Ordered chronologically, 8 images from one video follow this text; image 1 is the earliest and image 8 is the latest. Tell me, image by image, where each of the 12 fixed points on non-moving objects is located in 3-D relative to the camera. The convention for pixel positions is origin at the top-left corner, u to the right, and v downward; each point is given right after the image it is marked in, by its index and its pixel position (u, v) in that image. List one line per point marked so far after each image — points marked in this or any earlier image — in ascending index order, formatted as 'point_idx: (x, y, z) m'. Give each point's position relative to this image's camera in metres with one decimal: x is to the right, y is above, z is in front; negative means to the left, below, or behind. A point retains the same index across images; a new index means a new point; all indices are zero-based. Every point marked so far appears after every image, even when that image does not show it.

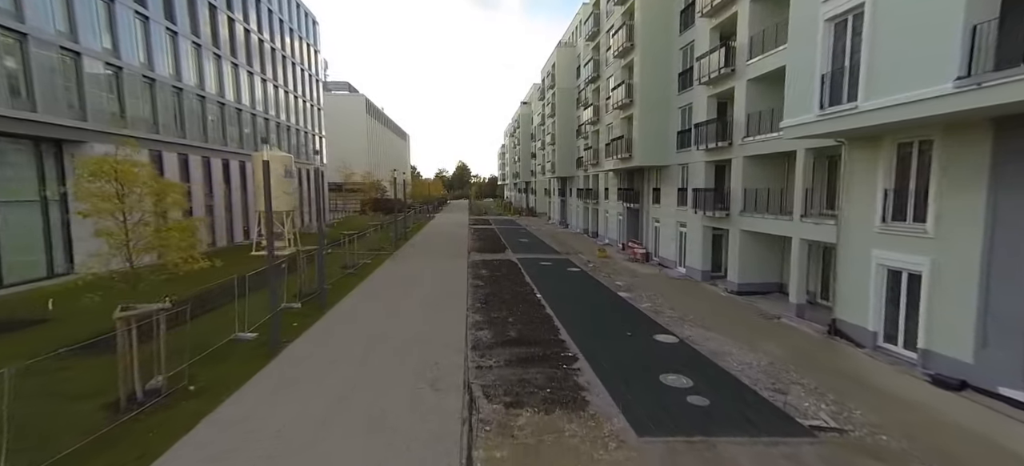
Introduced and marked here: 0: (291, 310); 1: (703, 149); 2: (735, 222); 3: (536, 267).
0: (-6.1, -2.1, +11.6) m
1: (+7.0, +3.0, +15.5) m
2: (+7.3, +0.4, +13.8) m
3: (+1.1, -1.6, +19.0) m
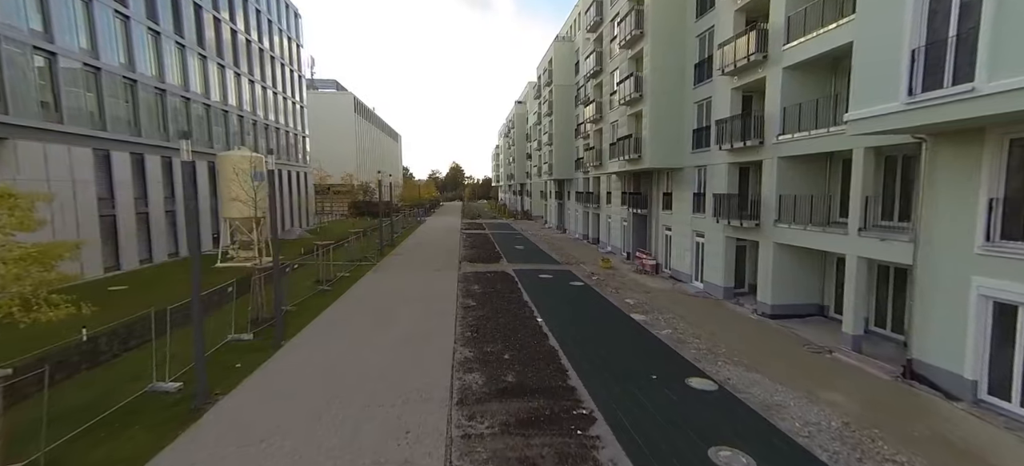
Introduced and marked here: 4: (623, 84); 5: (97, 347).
0: (-6.1, -2.5, +9.5) m
1: (+6.9, +2.7, +13.6) m
2: (+7.2, 0.0, +11.9) m
3: (+0.9, -2.0, +17.0) m
4: (+4.9, +6.5, +18.5) m
5: (-7.9, -2.2, +8.1) m
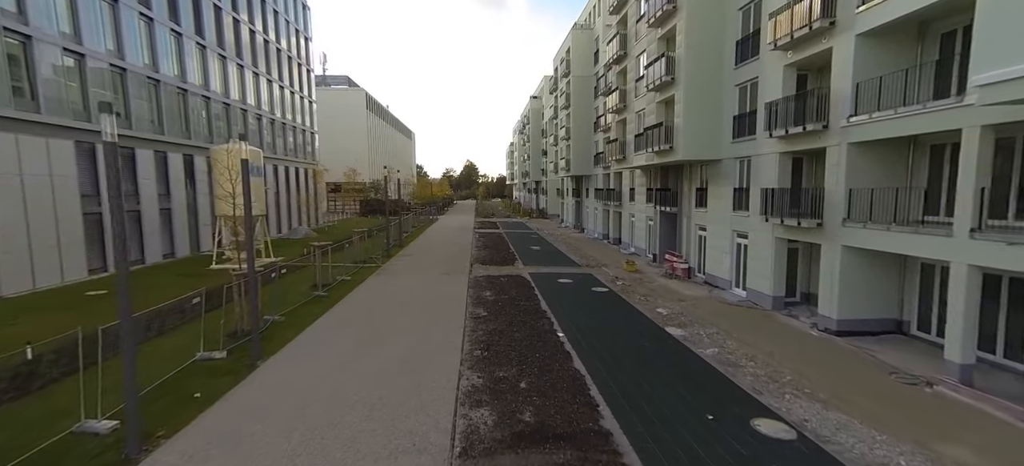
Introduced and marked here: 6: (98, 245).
0: (-5.8, -2.5, +8.0) m
1: (+7.3, +2.7, +11.7) m
2: (+7.6, 0.0, +10.0) m
3: (+1.5, -2.0, +15.3) m
4: (+5.6, +6.5, +16.6) m
5: (-7.6, -2.2, +6.7) m
6: (-15.3, -0.4, +15.5) m
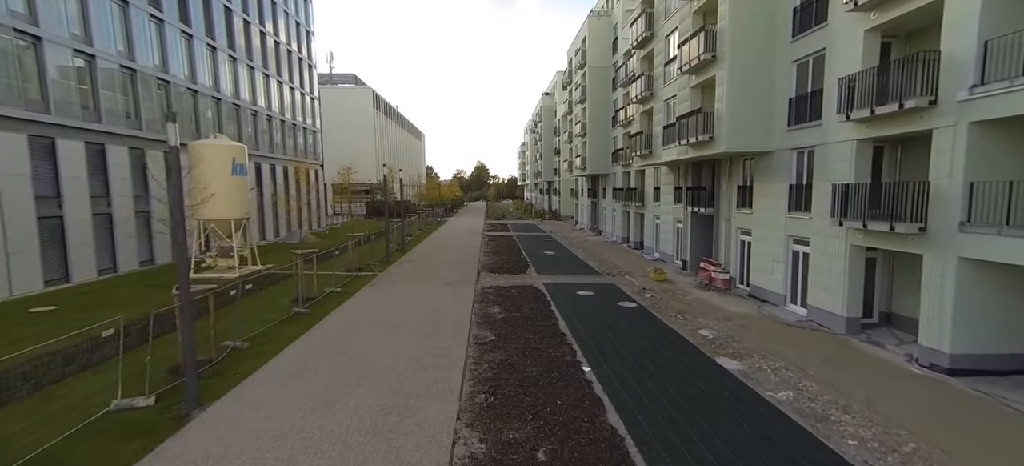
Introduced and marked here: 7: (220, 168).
0: (-5.6, -2.7, +6.1) m
1: (+7.6, +2.5, +9.4) m
2: (+7.8, -0.2, +7.7) m
3: (+1.9, -2.2, +13.1) m
4: (+6.0, +6.4, +14.4) m
5: (-7.5, -2.3, +4.8) m
6: (-14.9, -0.6, +13.8) m
7: (-10.7, +2.4, +15.5) m
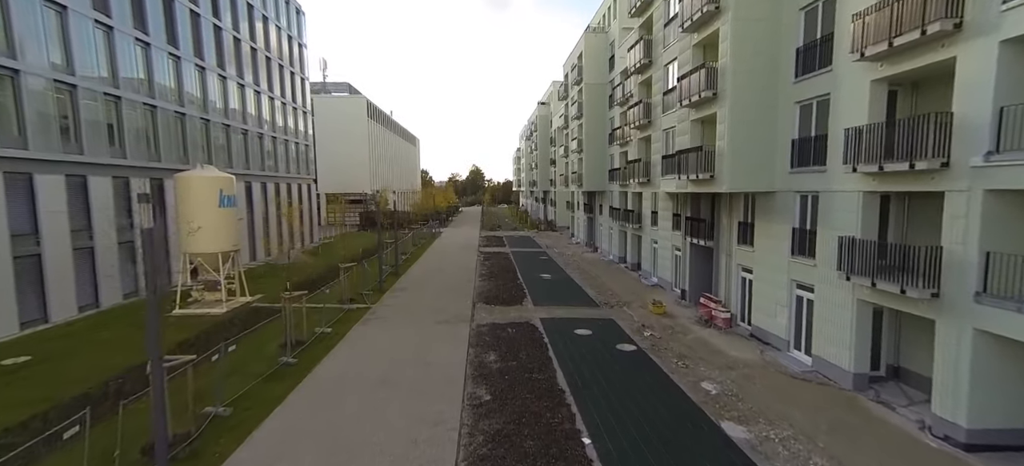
0: (-5.7, -3.9, +5.6) m
1: (+7.5, +1.3, +9.1) m
2: (+7.8, -1.4, +7.4) m
3: (+1.7, -3.4, +12.8) m
4: (+5.9, +5.1, +14.1) m
5: (-7.5, -3.5, +4.3) m
6: (-15.0, -1.8, +13.3) m
7: (-10.9, +1.1, +15.0) m
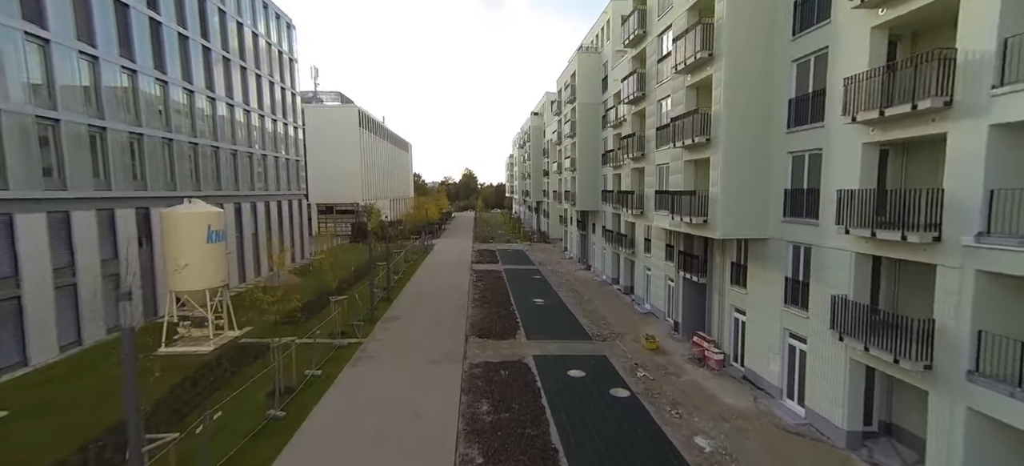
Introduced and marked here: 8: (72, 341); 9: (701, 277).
0: (-5.8, -5.1, +5.4) m
1: (+7.4, 0.0, +9.2) m
2: (+7.7, -2.7, +7.4) m
3: (+1.5, -4.7, +12.7) m
4: (+5.6, +3.8, +14.1) m
5: (-7.6, -4.8, +4.1) m
6: (-15.3, -3.1, +12.9) m
7: (-11.1, -0.2, +14.7) m
8: (-15.5, -3.8, +14.8) m
9: (+7.0, -1.7, +15.5) m
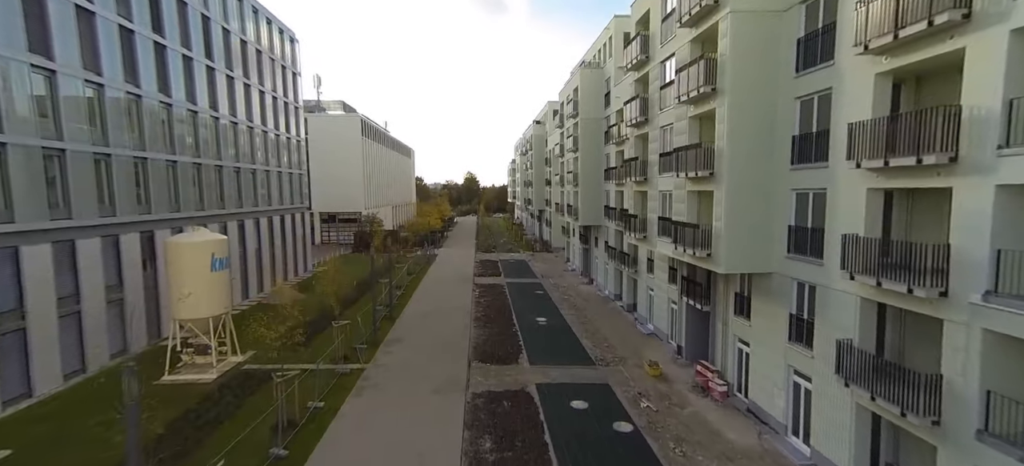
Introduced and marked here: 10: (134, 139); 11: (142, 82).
0: (-5.7, -6.1, +5.4) m
1: (+7.5, -1.0, +9.1) m
2: (+7.7, -3.7, +7.3) m
3: (+1.6, -5.7, +12.6) m
4: (+5.7, +2.8, +14.1) m
5: (-7.5, -5.7, +4.1) m
6: (-15.2, -4.1, +13.0) m
7: (-11.0, -1.2, +14.8) m
8: (-15.4, -4.8, +14.9) m
9: (+7.1, -2.7, +15.5) m
10: (-16.3, +4.1, +18.1) m
11: (-16.4, +6.8, +18.6) m
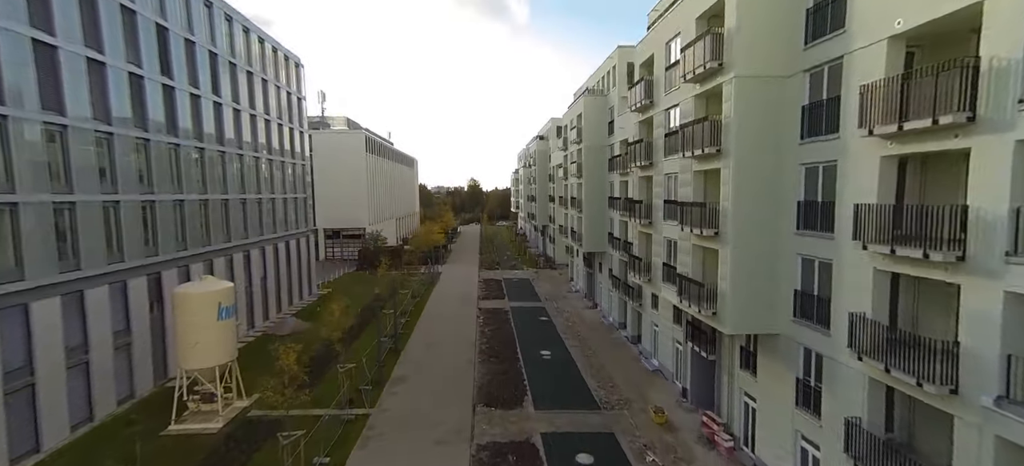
0: (-5.6, -7.8, +5.4) m
1: (+7.6, -2.7, +9.1) m
2: (+7.8, -5.4, +7.3) m
3: (+1.8, -7.5, +12.6) m
4: (+5.9, +1.0, +14.1) m
5: (-7.4, -7.4, +4.1) m
6: (-15.0, -5.9, +13.1) m
7: (-10.8, -2.9, +14.9) m
8: (-15.2, -6.6, +14.9) m
9: (+7.3, -4.4, +15.5) m
10: (-16.1, +2.3, +18.2) m
11: (-16.2, +4.9, +18.8) m
